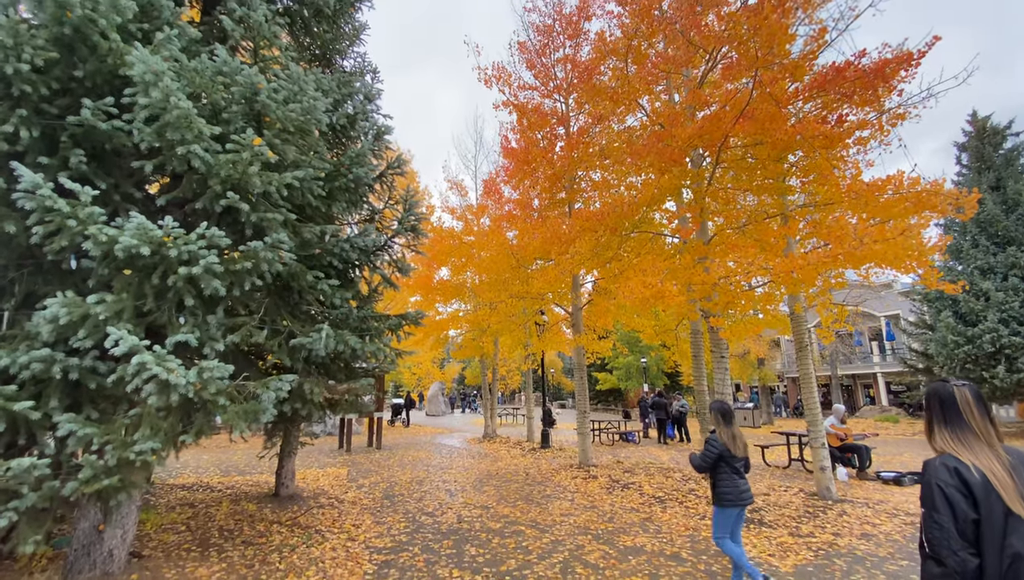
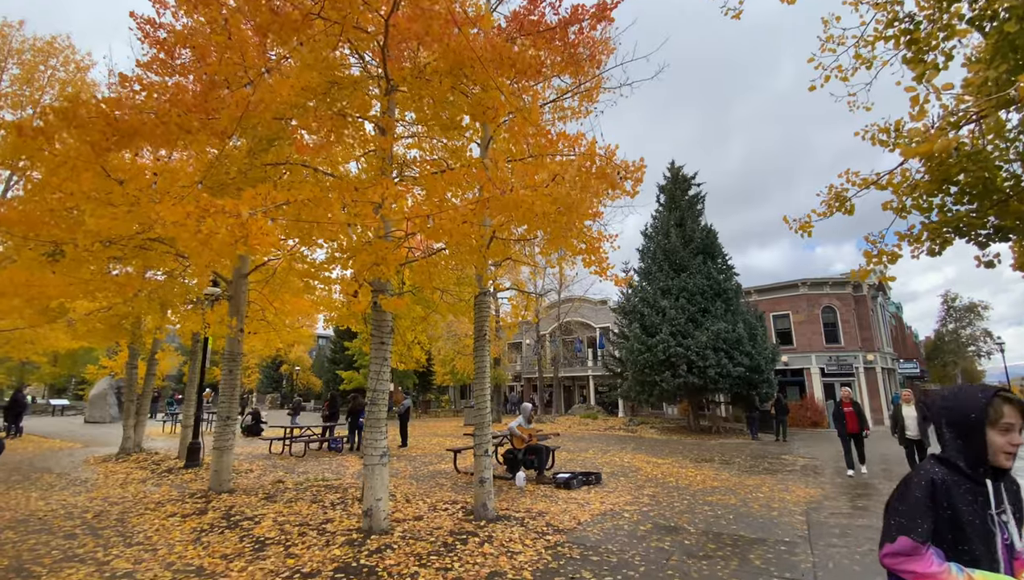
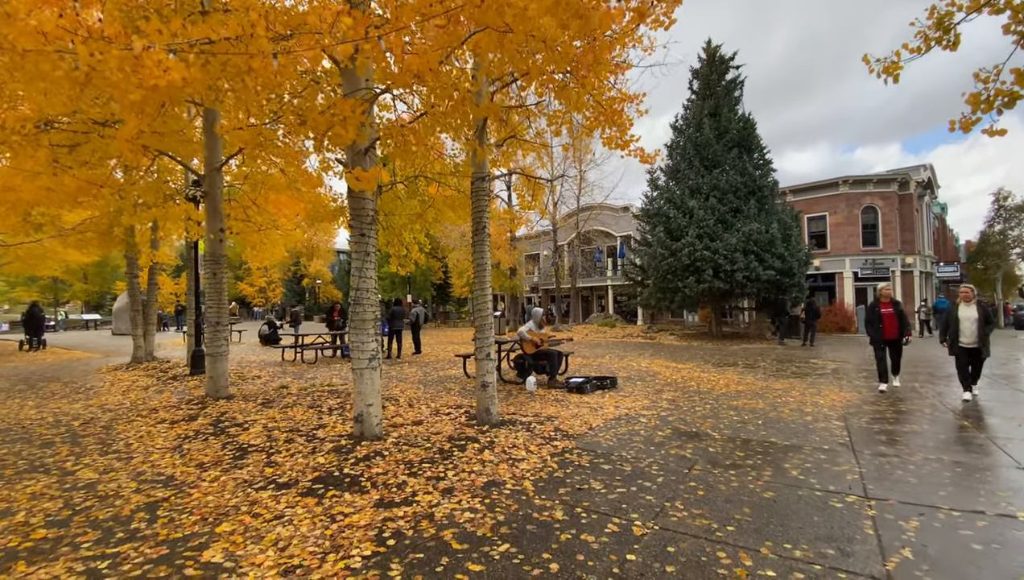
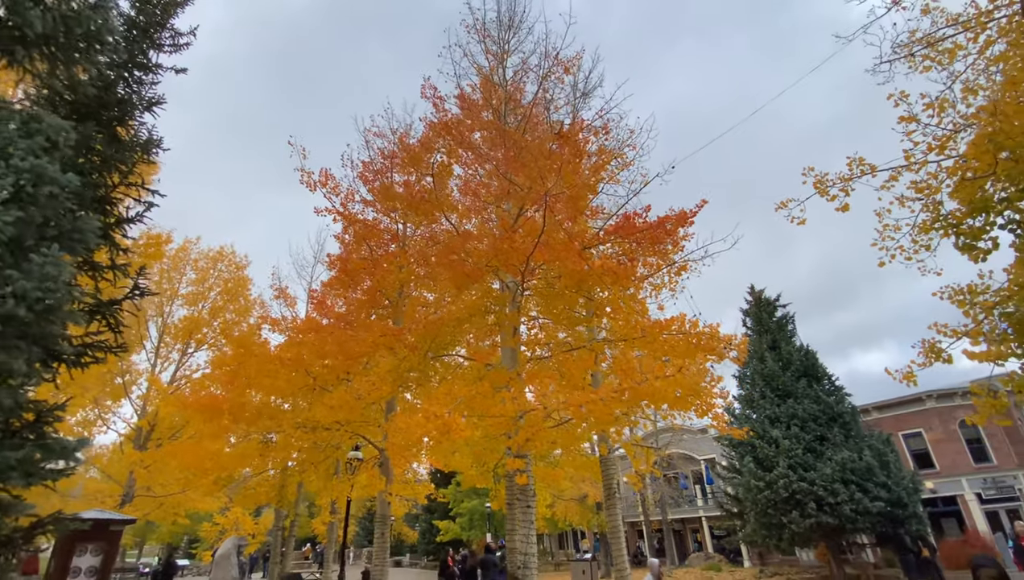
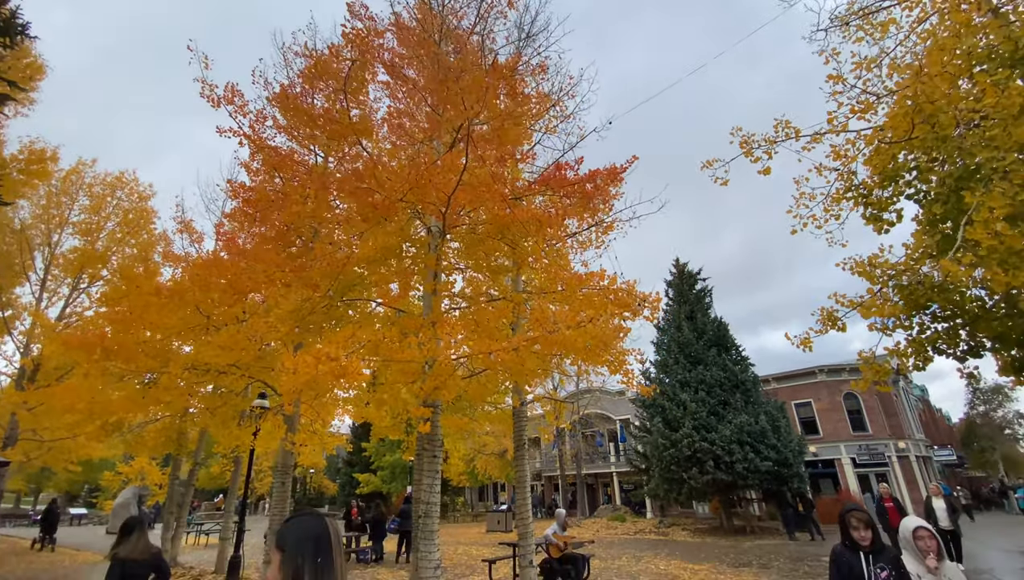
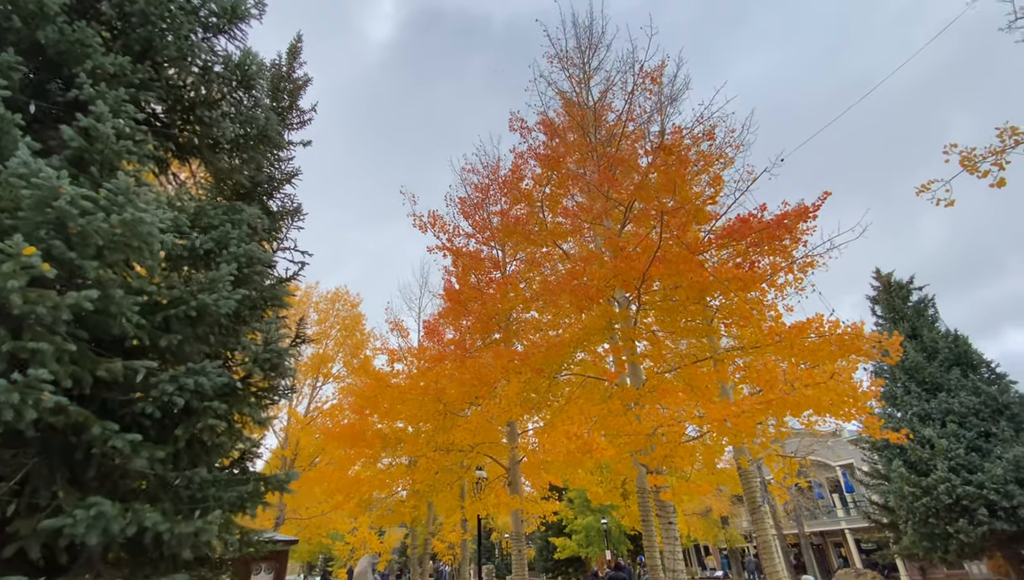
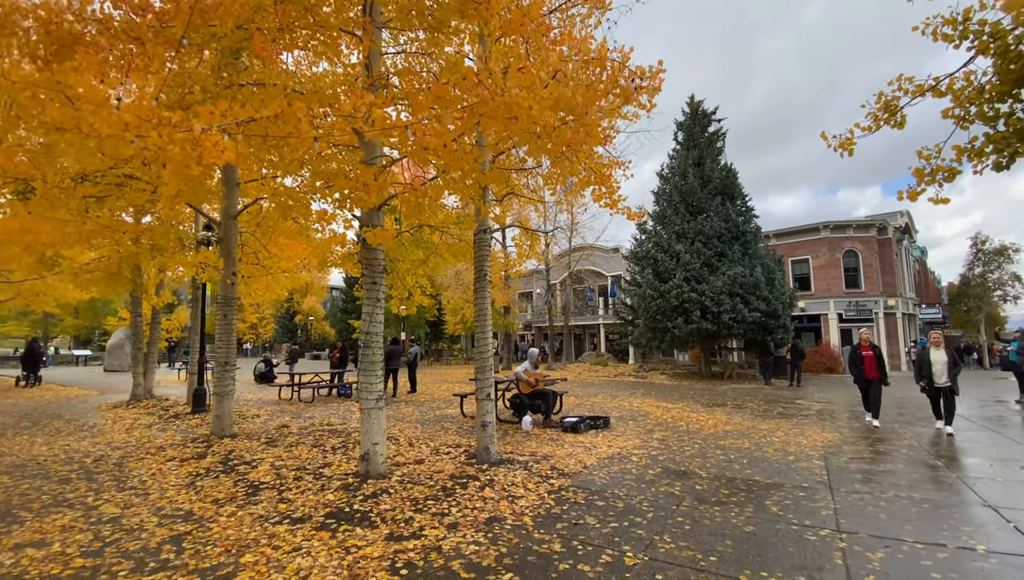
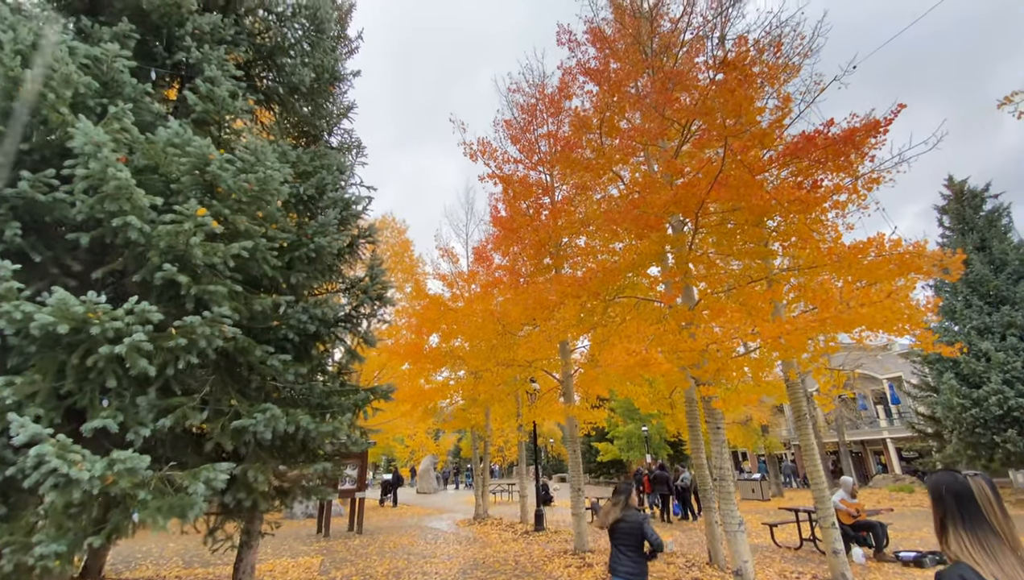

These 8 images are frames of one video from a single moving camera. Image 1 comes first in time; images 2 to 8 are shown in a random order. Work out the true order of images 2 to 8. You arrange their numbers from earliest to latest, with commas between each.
8, 6, 4, 5, 2, 7, 3
